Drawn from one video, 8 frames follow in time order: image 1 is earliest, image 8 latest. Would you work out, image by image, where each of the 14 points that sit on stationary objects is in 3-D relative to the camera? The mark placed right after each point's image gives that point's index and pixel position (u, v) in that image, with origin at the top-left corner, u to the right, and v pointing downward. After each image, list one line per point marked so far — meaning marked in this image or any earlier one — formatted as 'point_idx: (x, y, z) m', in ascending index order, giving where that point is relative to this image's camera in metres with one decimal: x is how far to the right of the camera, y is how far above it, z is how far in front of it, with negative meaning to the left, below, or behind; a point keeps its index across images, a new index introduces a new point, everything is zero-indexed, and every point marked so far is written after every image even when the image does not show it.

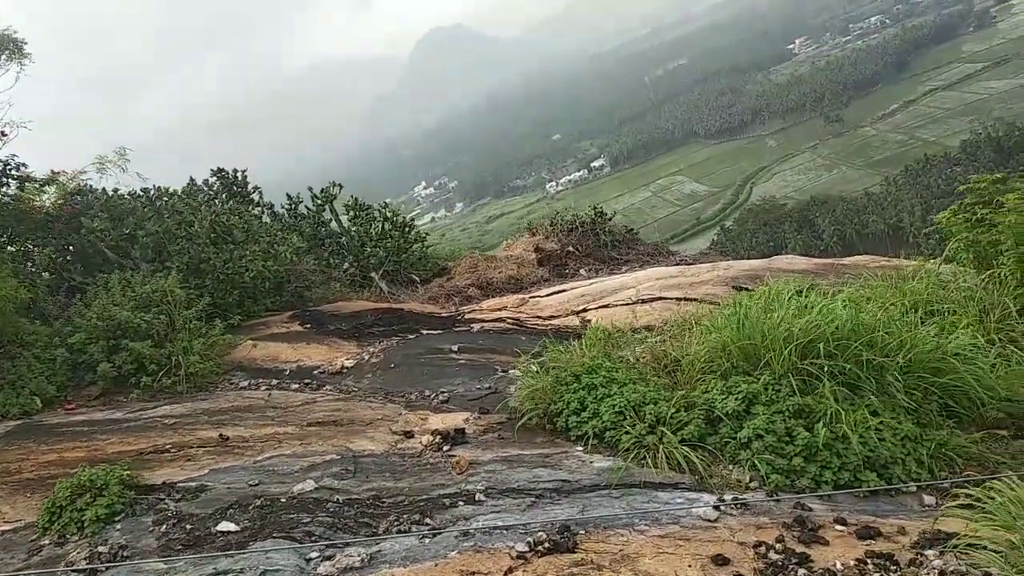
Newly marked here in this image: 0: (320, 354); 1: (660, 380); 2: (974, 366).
0: (-1.4, -0.5, +5.5) m
1: (+0.8, -0.5, +4.2) m
2: (+2.4, -0.4, +4.1) m
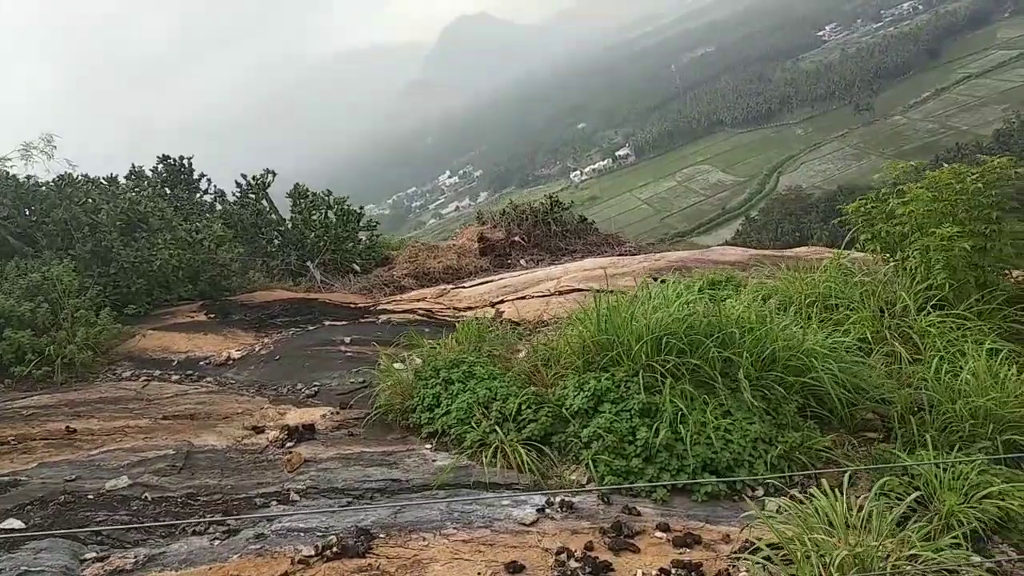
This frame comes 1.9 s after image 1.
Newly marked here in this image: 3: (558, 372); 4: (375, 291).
0: (-2.1, -0.4, +5.4) m
1: (0.0, -0.4, +4.0) m
2: (+1.6, -0.4, +3.9) m
3: (+0.2, -0.4, +4.0) m
4: (-1.3, 0.0, +7.3) m
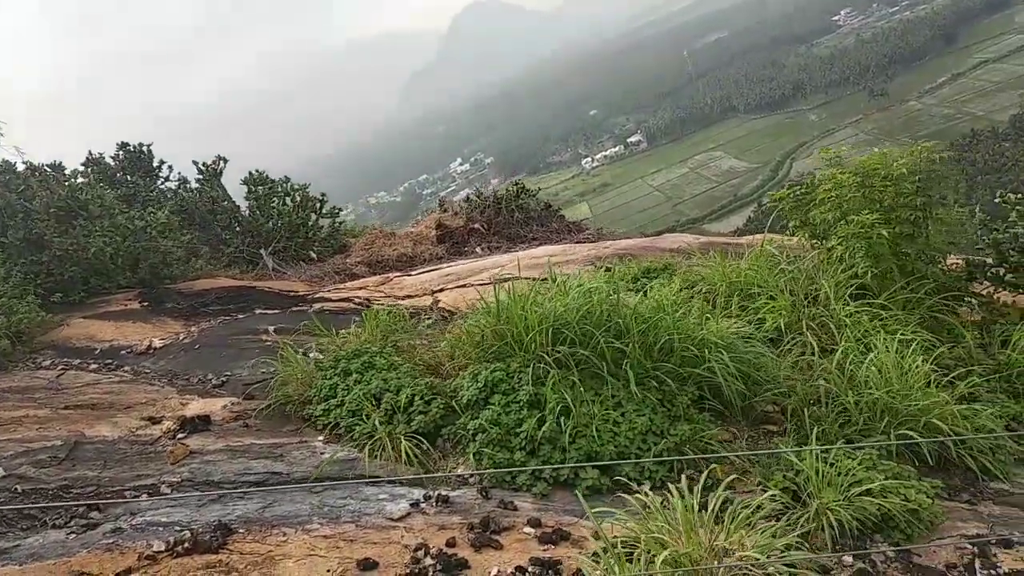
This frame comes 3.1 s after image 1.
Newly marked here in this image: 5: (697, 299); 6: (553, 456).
0: (-2.5, -0.3, +5.4) m
1: (-0.5, -0.4, +4.0) m
2: (+1.1, -0.3, +3.8) m
3: (-0.3, -0.4, +3.9) m
4: (-1.7, +0.1, +7.2) m
5: (+1.0, -0.1, +4.4) m
6: (+0.2, -0.7, +3.3) m
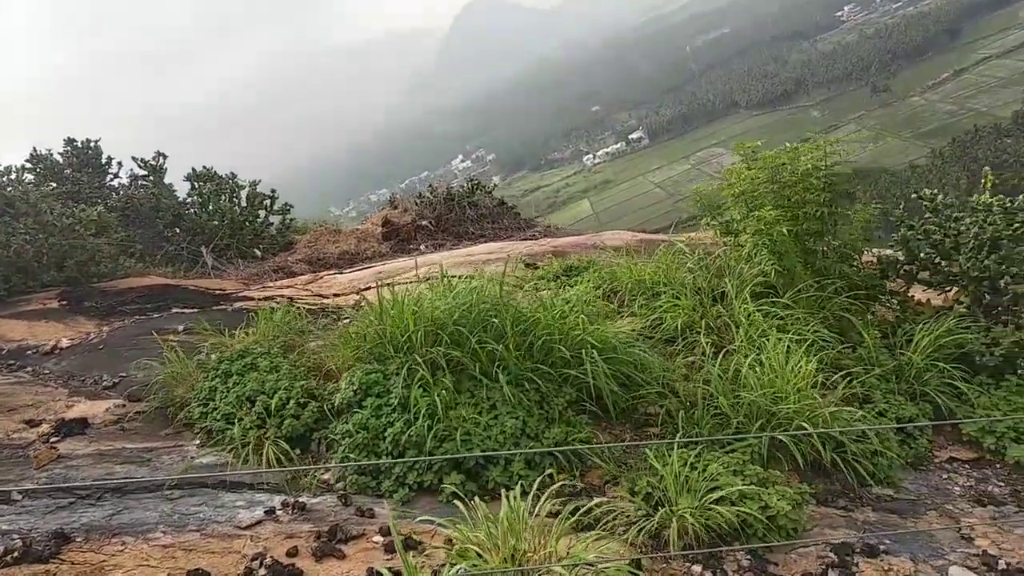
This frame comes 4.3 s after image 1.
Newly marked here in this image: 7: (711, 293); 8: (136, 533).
0: (-3.1, -0.3, +5.3) m
1: (-1.0, -0.4, +3.9) m
2: (+0.6, -0.3, +3.7) m
3: (-0.8, -0.4, +3.8) m
4: (-2.3, +0.1, +7.1) m
5: (+0.4, -0.1, +4.3) m
6: (-0.4, -0.7, +3.2) m
7: (+1.1, 0.0, +4.4) m
8: (-1.4, -0.9, +3.0) m
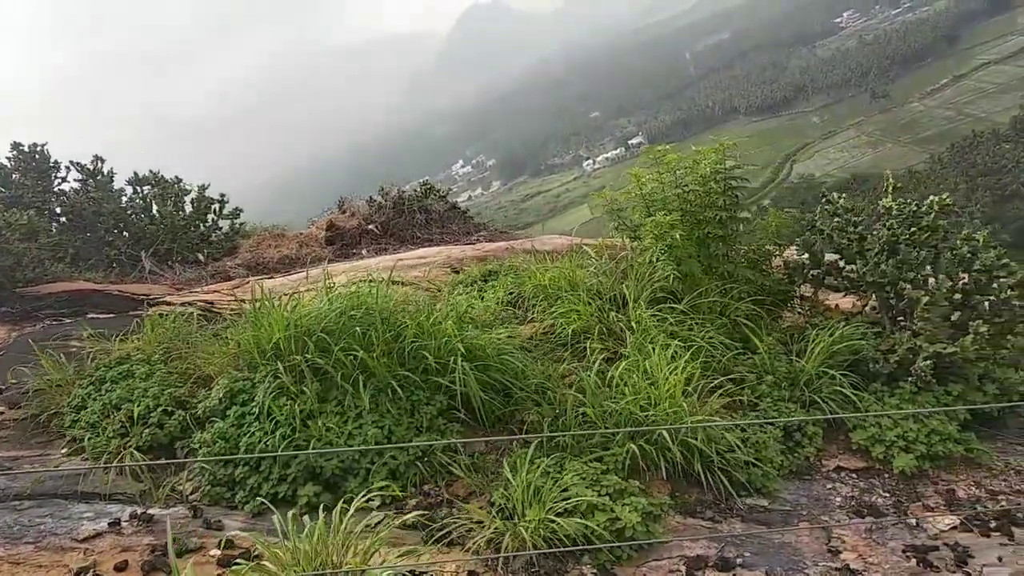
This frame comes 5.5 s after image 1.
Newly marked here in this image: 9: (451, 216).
0: (-3.7, -0.3, +5.2) m
1: (-1.6, -0.4, +3.8) m
2: (0.0, -0.3, +3.6) m
3: (-1.4, -0.4, +3.7) m
4: (-2.8, +0.1, +7.0) m
5: (-0.1, -0.1, +4.2) m
6: (-0.9, -0.7, +3.1) m
7: (+0.6, -0.1, +4.3) m
8: (-2.0, -0.9, +2.9) m
9: (-0.7, +0.8, +8.8) m
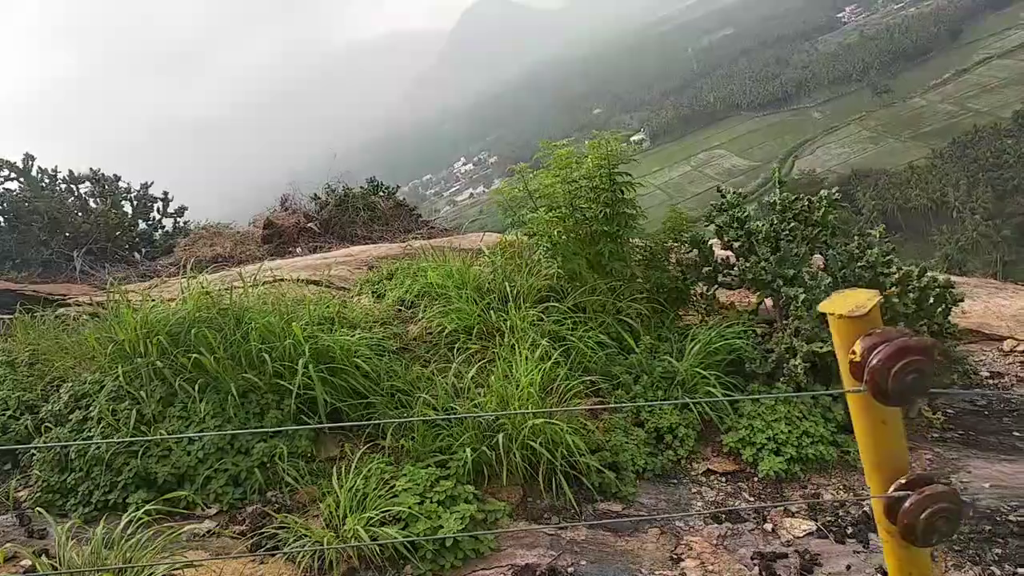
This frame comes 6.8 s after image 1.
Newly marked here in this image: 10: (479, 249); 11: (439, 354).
0: (-4.3, -0.3, +5.1) m
1: (-2.2, -0.4, +3.7) m
2: (-0.6, -0.3, +3.5) m
3: (-2.0, -0.4, +3.6) m
4: (-3.4, +0.1, +7.0) m
5: (-0.7, -0.1, +4.1) m
6: (-1.6, -0.7, +3.0) m
7: (-0.1, -0.1, +4.2) m
8: (-2.6, -0.9, +2.8) m
9: (-1.3, +0.8, +8.7) m
10: (-0.2, +0.2, +5.0) m
11: (-0.4, -0.3, +3.8) m
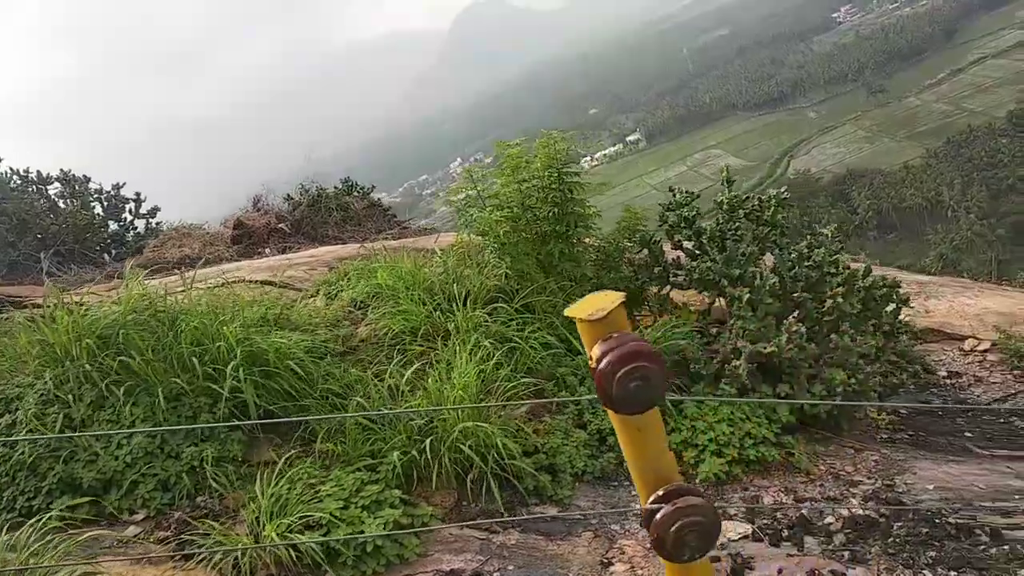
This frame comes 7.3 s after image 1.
0: (-4.5, -0.4, +5.1) m
1: (-2.5, -0.4, +3.6) m
2: (-0.9, -0.3, +3.4) m
3: (-2.3, -0.4, +3.6) m
4: (-3.7, +0.1, +6.9) m
5: (-1.0, -0.1, +4.1) m
6: (-1.8, -0.7, +3.0) m
7: (-0.3, -0.1, +4.2) m
8: (-2.8, -0.9, +2.7) m
9: (-1.6, +0.8, +8.7) m
10: (-0.5, +0.2, +5.0) m
11: (-0.6, -0.3, +3.8) m
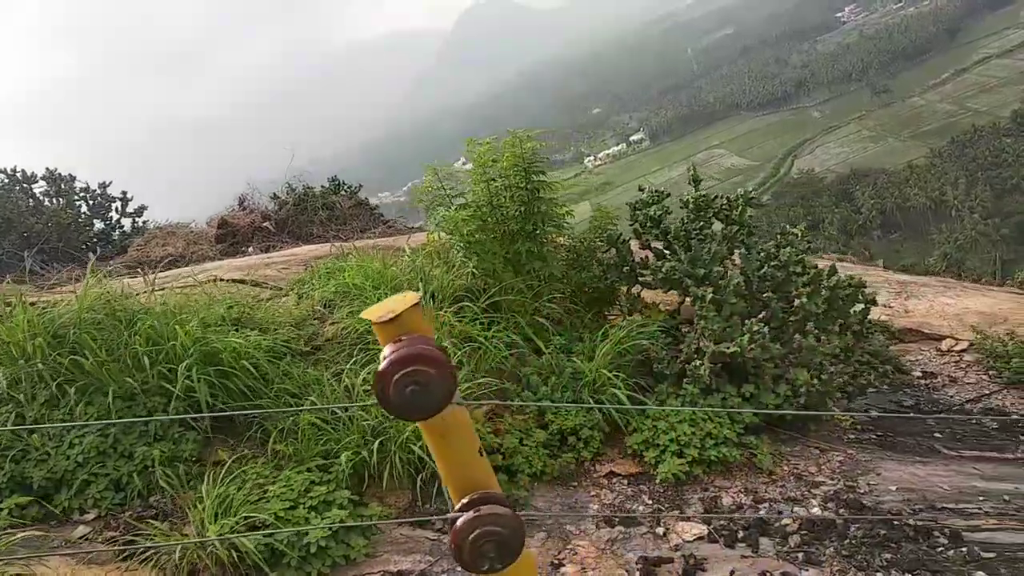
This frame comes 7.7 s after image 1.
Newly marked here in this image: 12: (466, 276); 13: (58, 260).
0: (-4.7, -0.4, +5.1) m
1: (-2.6, -0.4, +3.6) m
2: (-1.1, -0.3, +3.4) m
3: (-2.5, -0.4, +3.5) m
4: (-3.9, +0.1, +6.9) m
5: (-1.2, -0.1, +4.1) m
6: (-2.0, -0.7, +3.0) m
7: (-0.5, 0.0, +4.2) m
8: (-3.0, -0.9, +2.7) m
9: (-1.7, +0.8, +8.7) m
10: (-0.6, +0.2, +5.0) m
11: (-0.8, -0.3, +3.7) m
12: (-0.2, +0.1, +4.2) m
13: (-4.5, +0.3, +7.8) m
